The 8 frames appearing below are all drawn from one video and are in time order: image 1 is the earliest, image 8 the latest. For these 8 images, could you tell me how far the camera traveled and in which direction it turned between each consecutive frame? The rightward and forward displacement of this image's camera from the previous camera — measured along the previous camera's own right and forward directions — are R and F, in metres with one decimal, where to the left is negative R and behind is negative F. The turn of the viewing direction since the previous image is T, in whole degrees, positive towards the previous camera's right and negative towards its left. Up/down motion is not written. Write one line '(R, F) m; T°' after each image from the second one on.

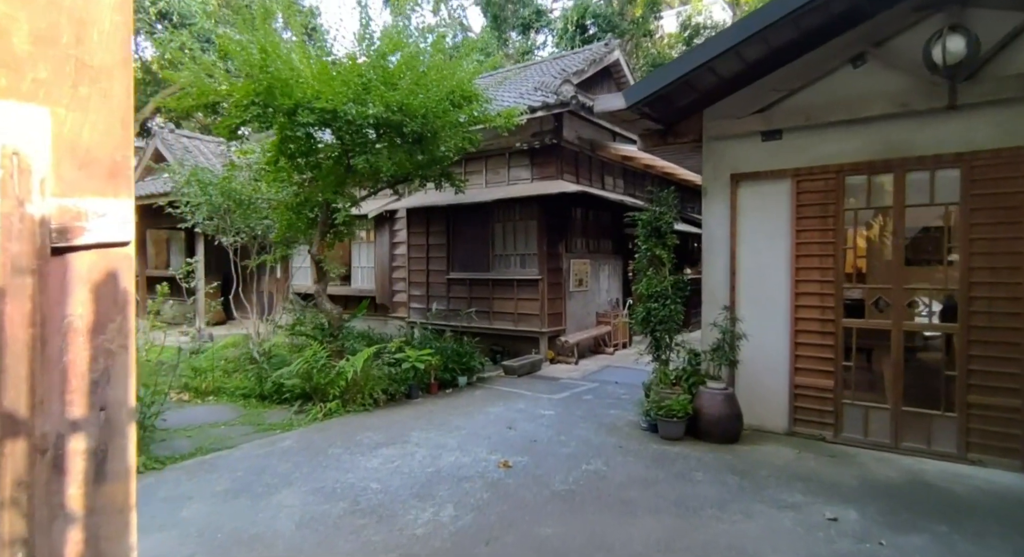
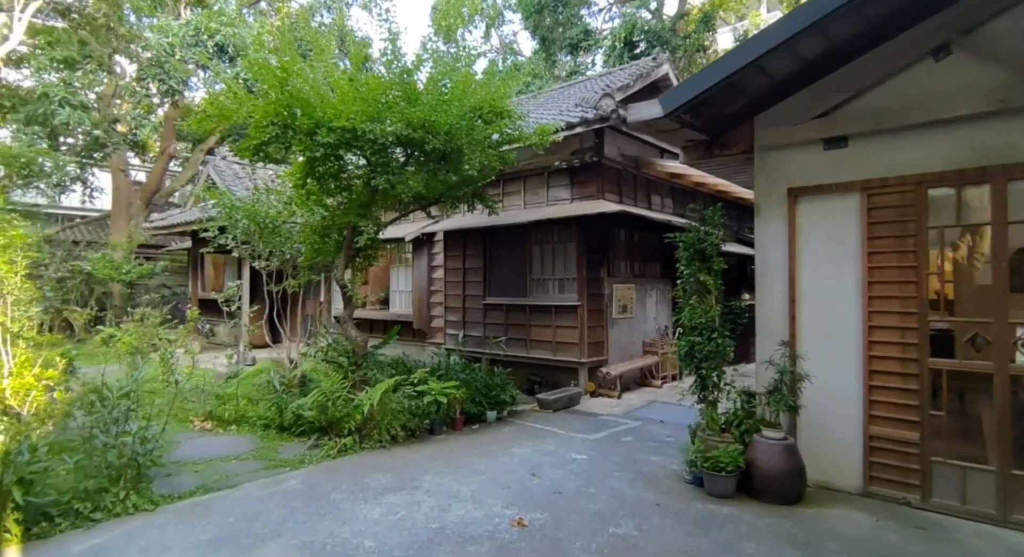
(+0.2, +0.4) m; -6°
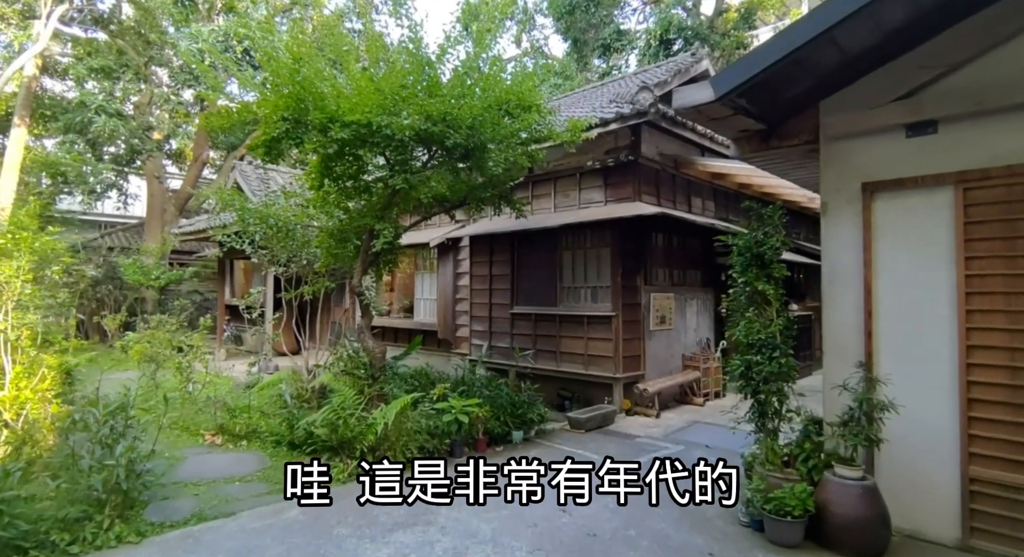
(0.0, +0.5) m; -3°
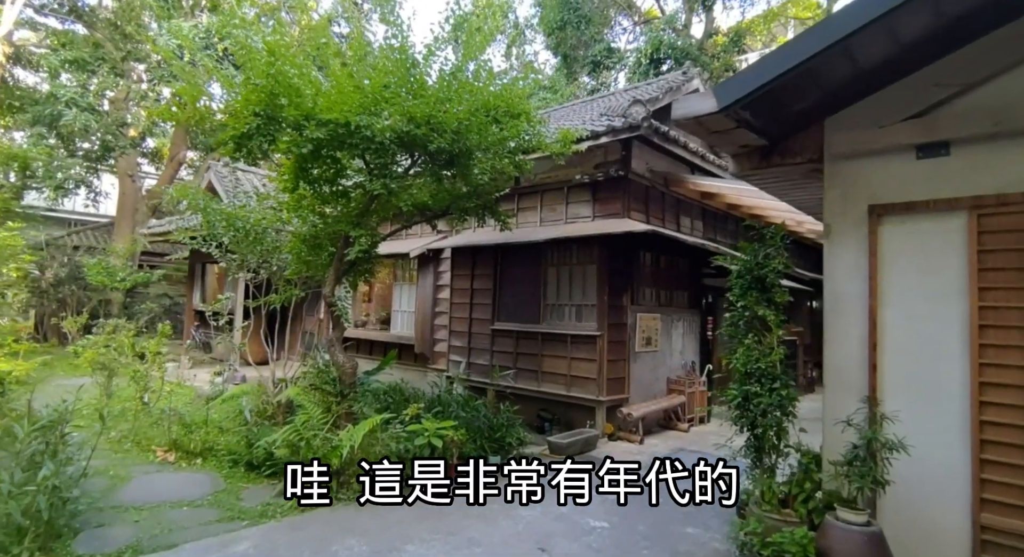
(0.0, +0.3) m; +2°
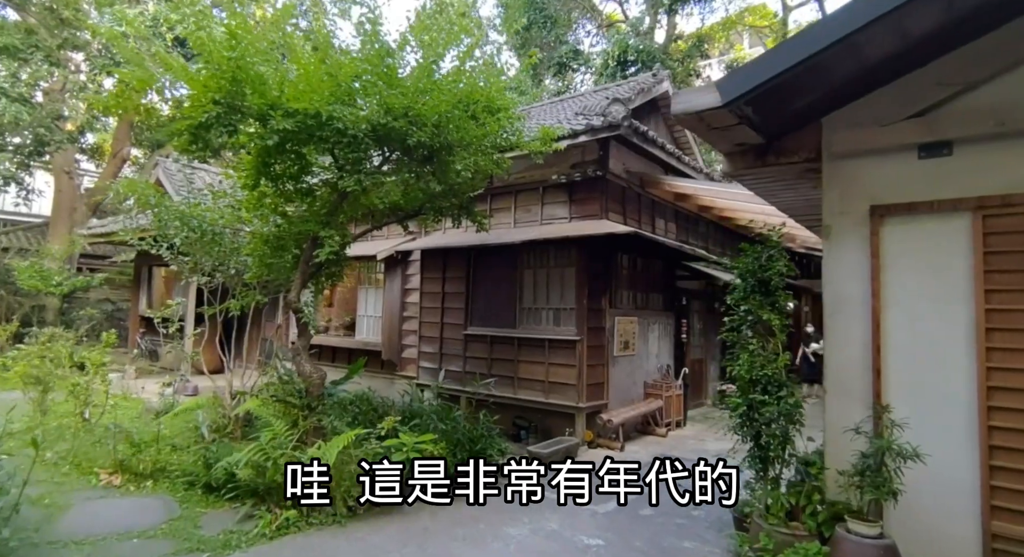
(-0.2, +0.2) m; +4°
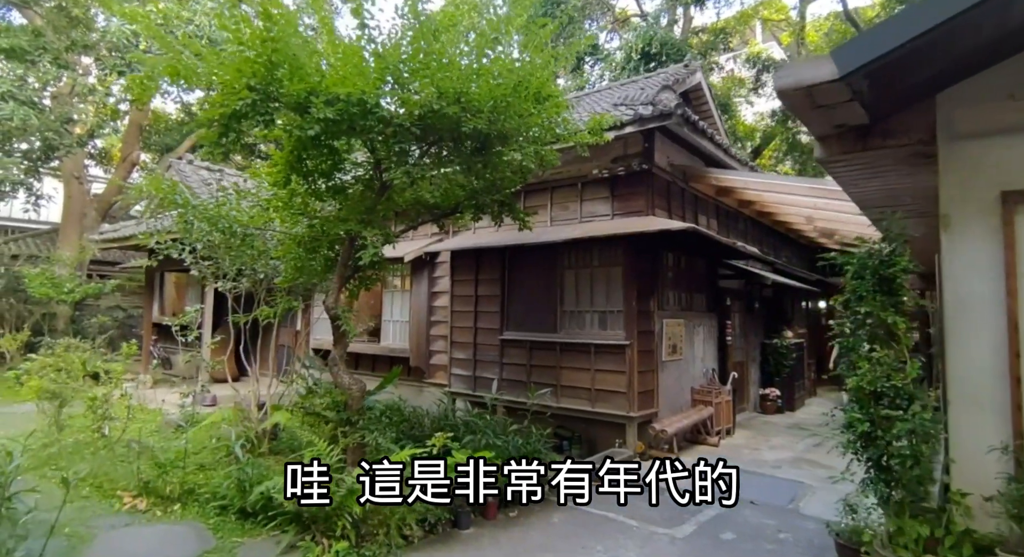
(-0.4, +0.4) m; 0°
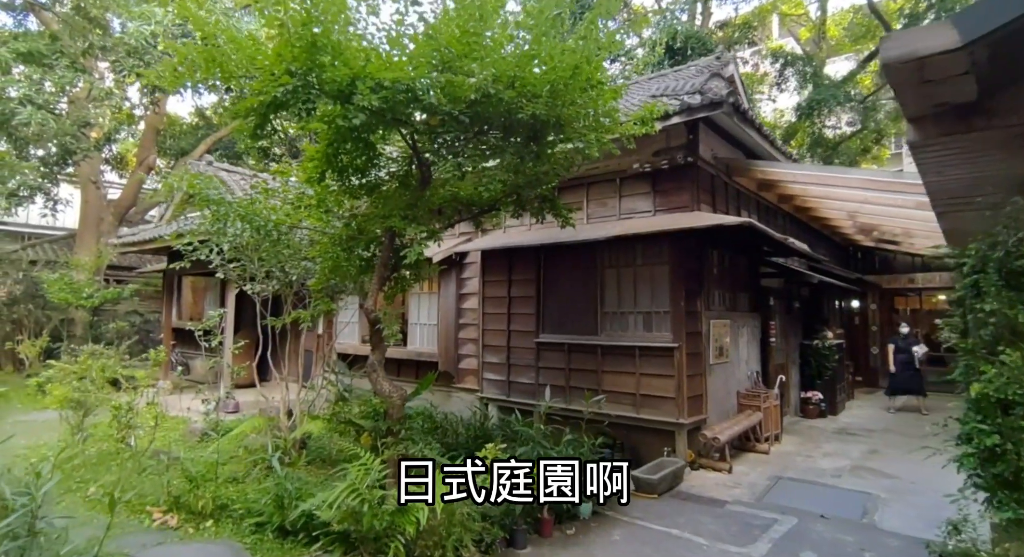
(-0.3, +0.3) m; -1°
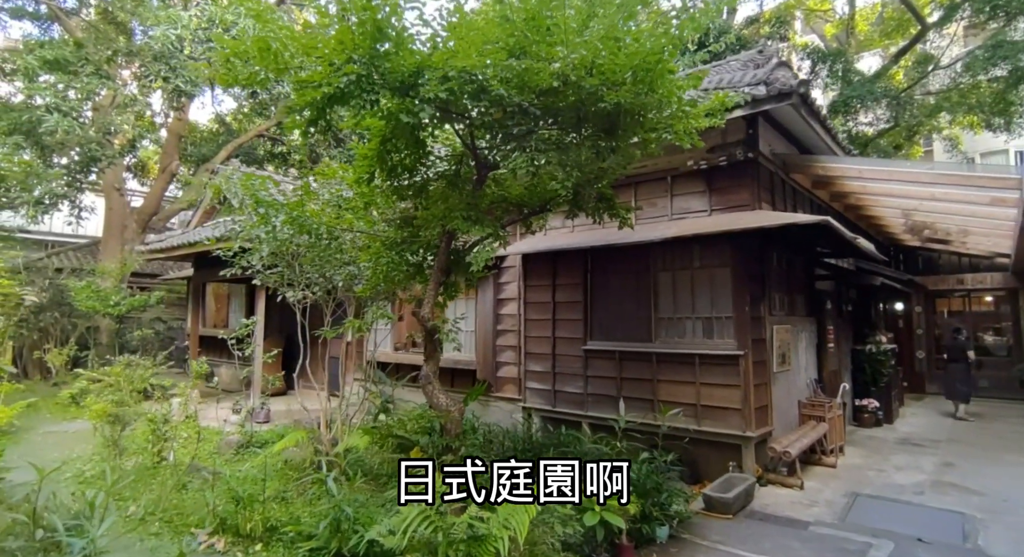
(-0.4, +0.3) m; -1°
